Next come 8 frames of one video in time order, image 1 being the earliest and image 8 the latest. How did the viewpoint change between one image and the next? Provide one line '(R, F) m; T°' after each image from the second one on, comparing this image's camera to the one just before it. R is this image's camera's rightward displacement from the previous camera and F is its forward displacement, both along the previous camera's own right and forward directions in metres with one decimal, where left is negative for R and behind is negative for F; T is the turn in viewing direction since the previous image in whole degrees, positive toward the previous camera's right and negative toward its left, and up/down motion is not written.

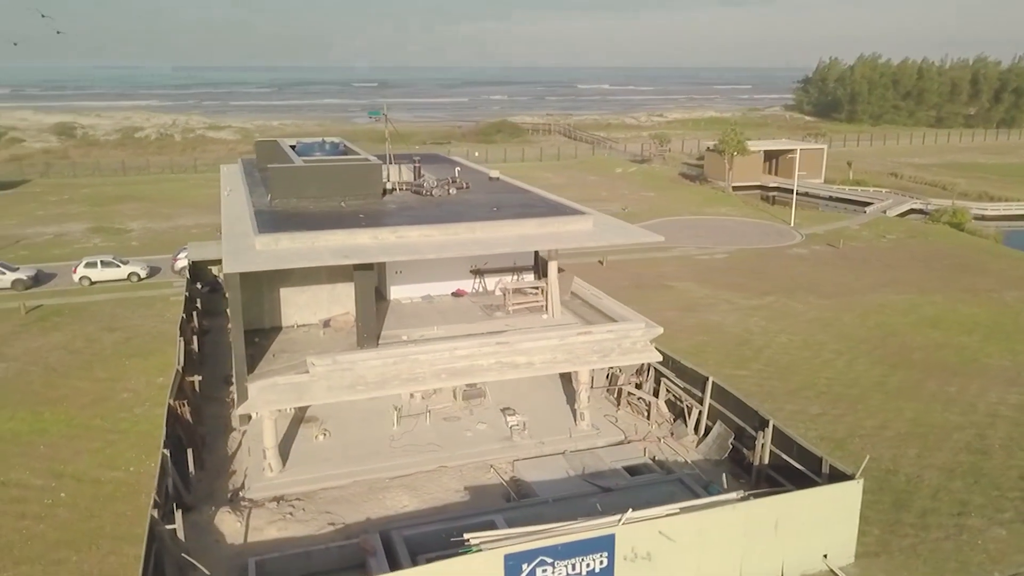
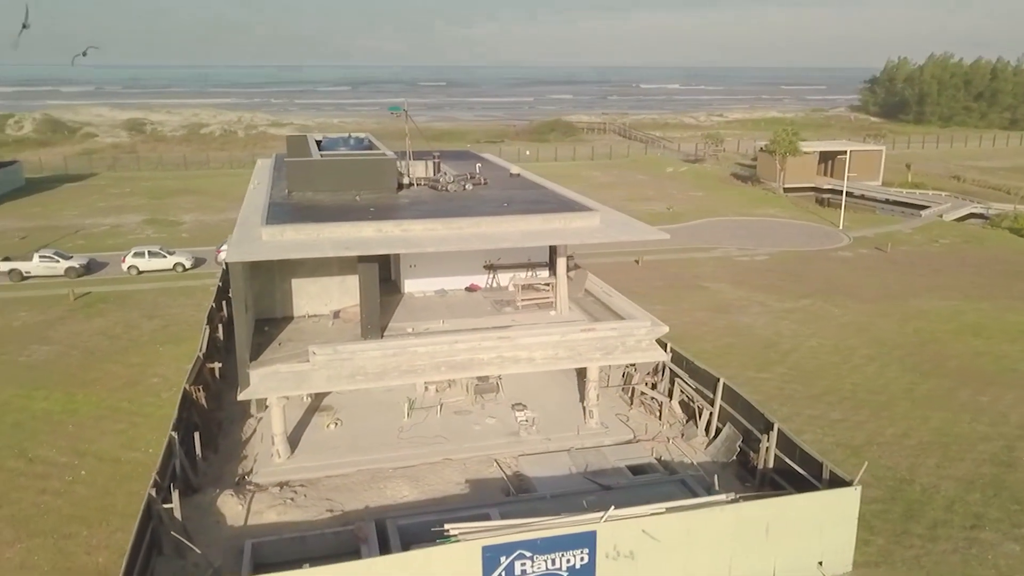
(+1.2, 0.0) m; -4°
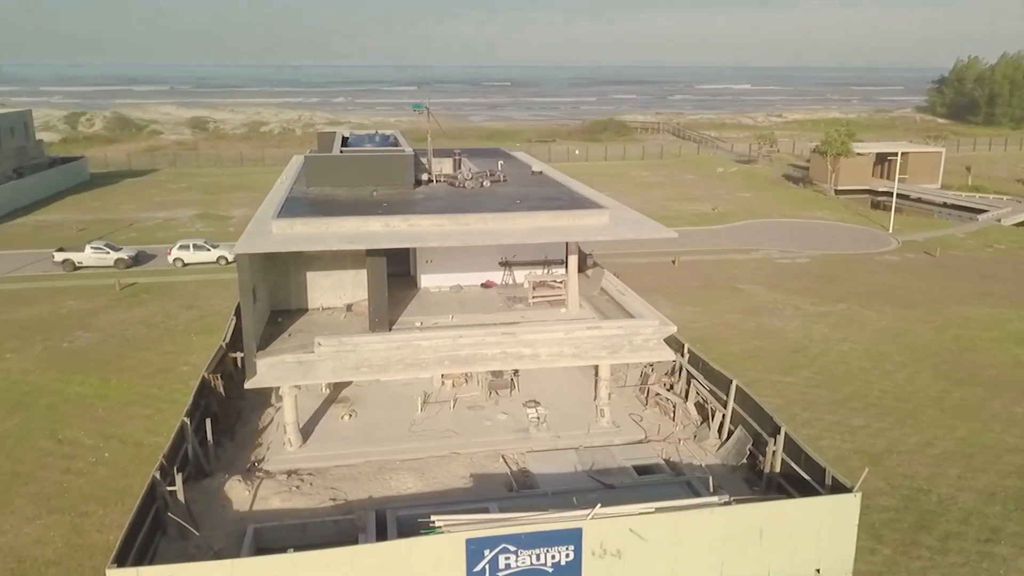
(+1.1, 0.0) m; -4°
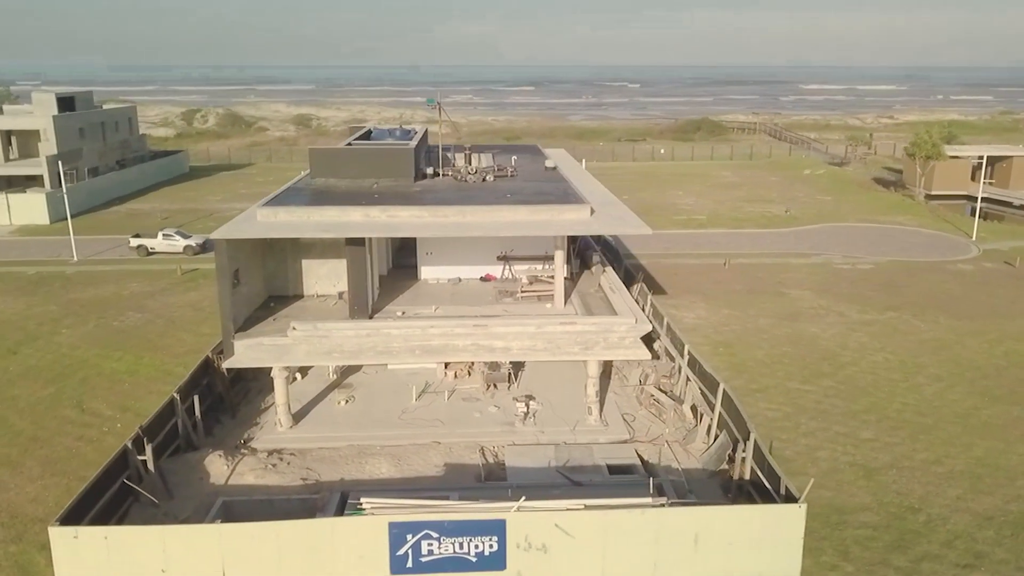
(+2.8, +0.1) m; -7°
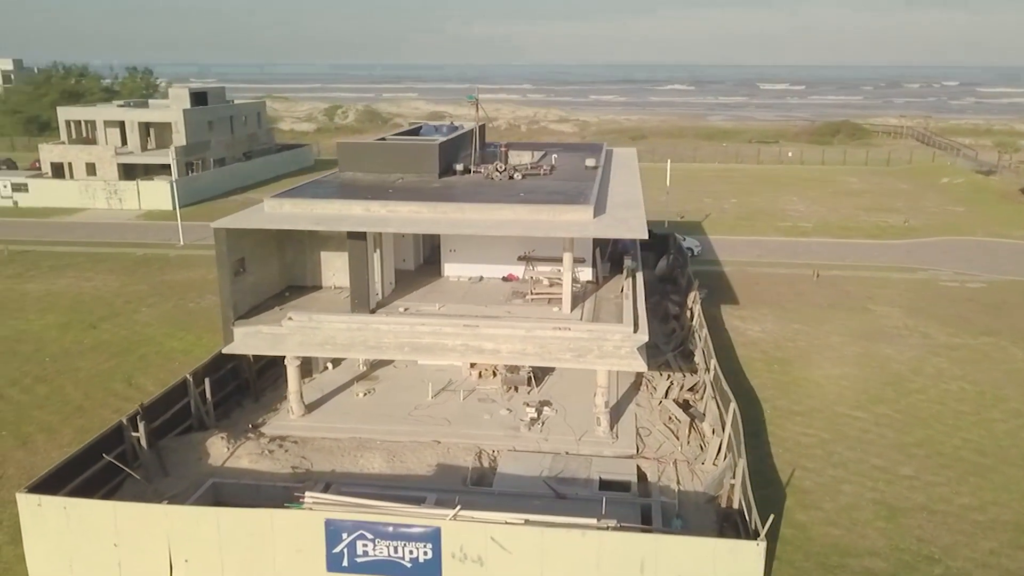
(+3.0, +0.8) m; -10°
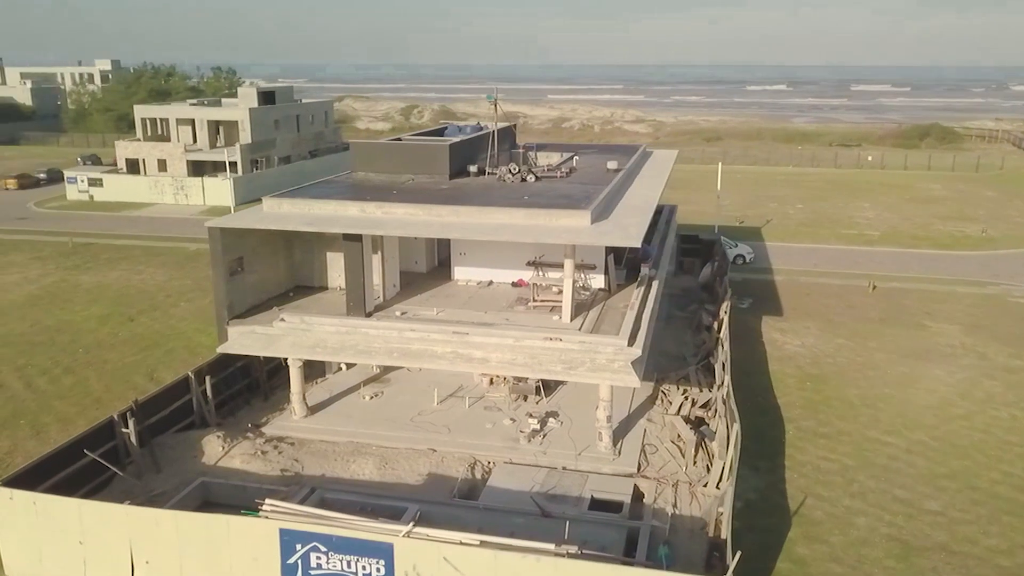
(+1.8, +0.7) m; -6°
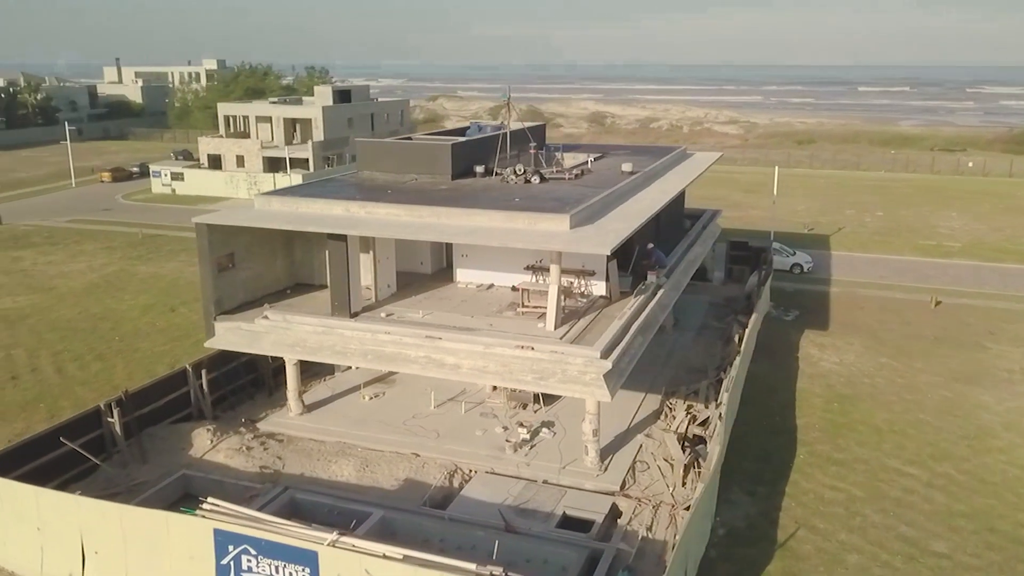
(+2.3, +0.7) m; -7°
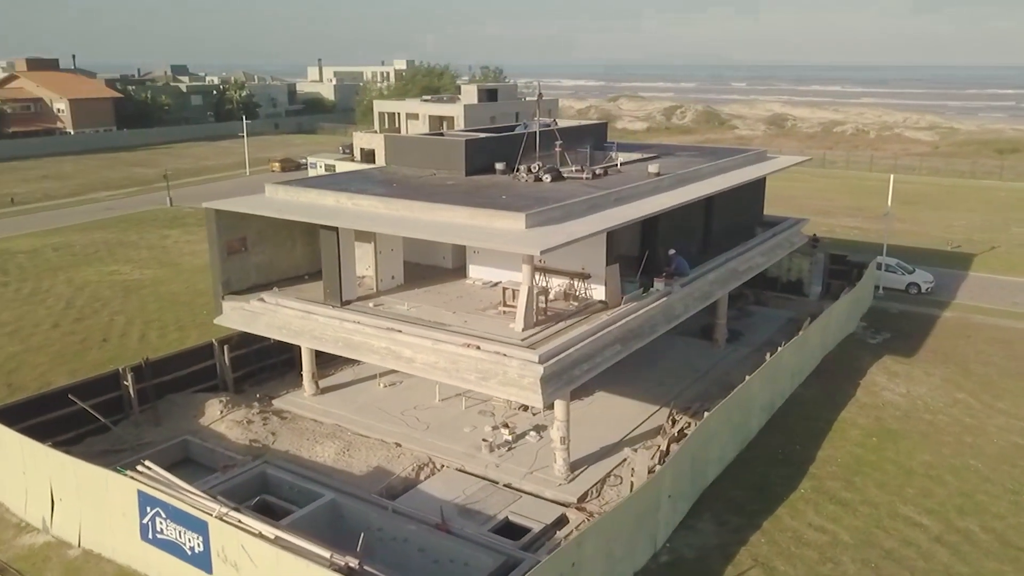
(+4.4, +0.7) m; -13°
